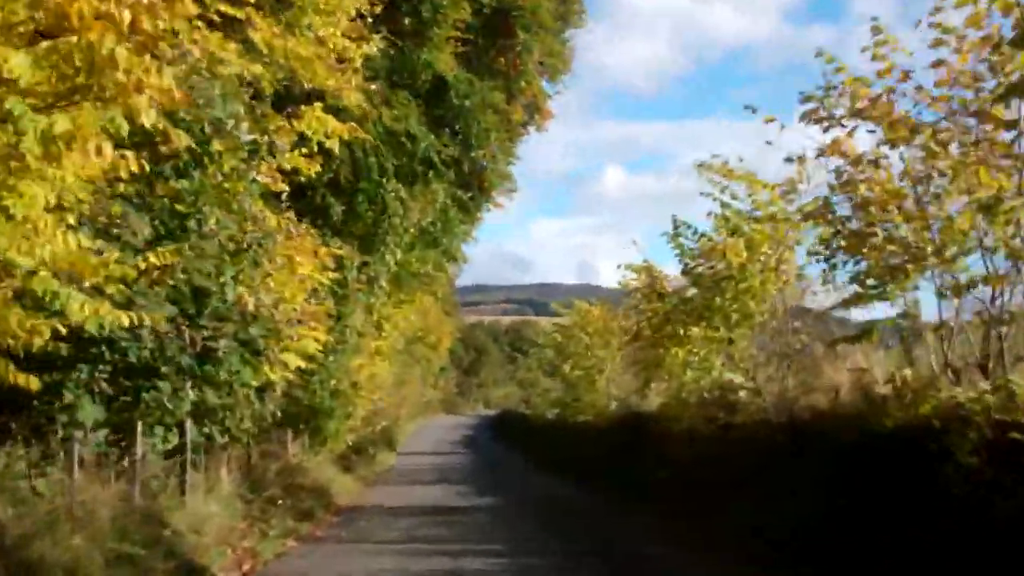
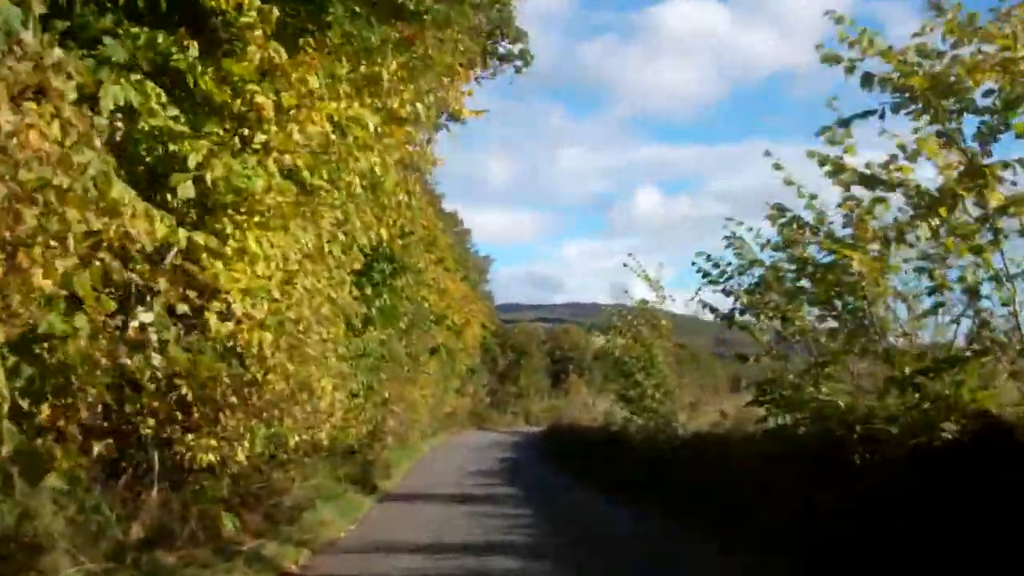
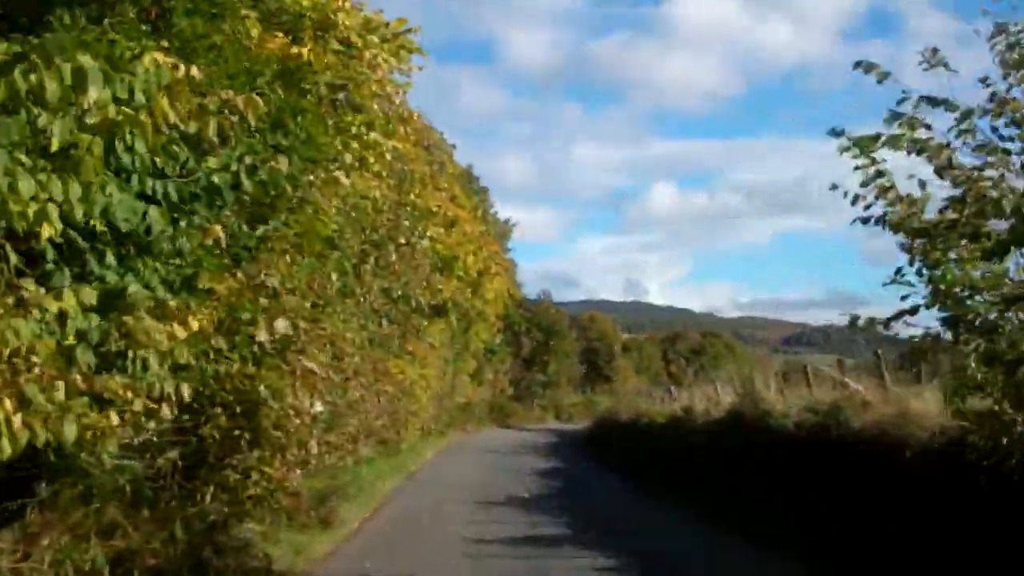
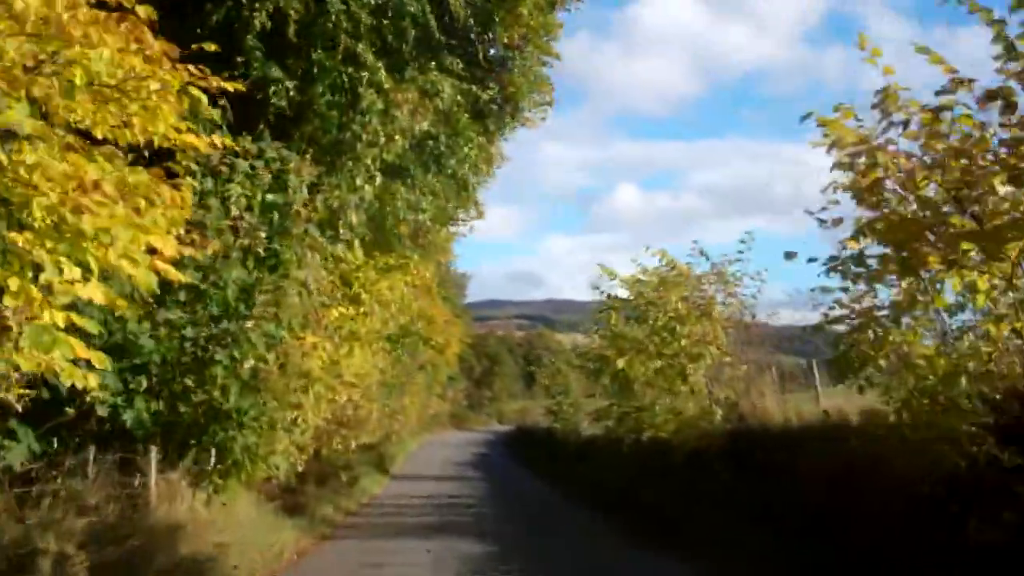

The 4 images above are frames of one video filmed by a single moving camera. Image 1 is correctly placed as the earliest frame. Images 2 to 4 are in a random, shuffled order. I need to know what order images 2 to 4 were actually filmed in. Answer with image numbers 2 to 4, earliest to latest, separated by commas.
4, 2, 3
